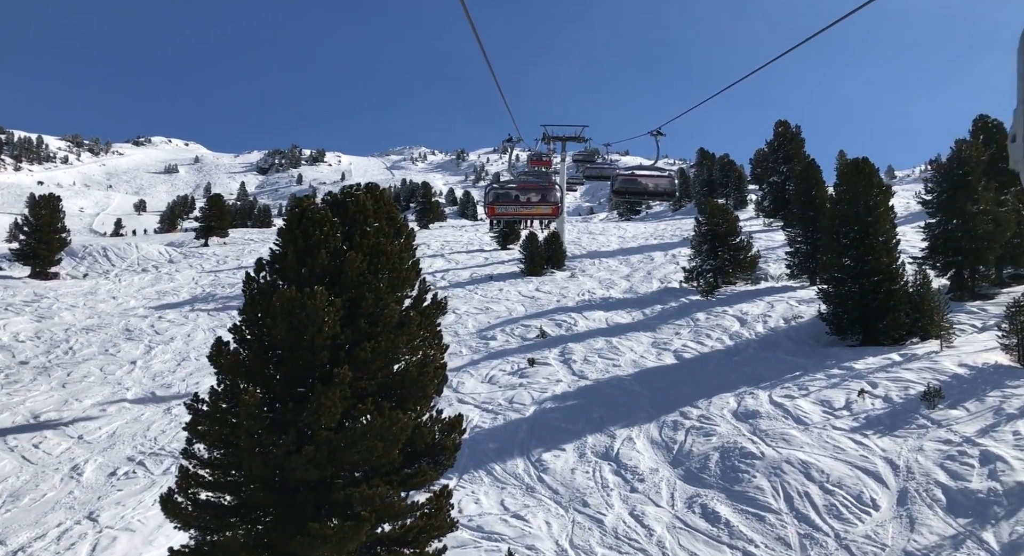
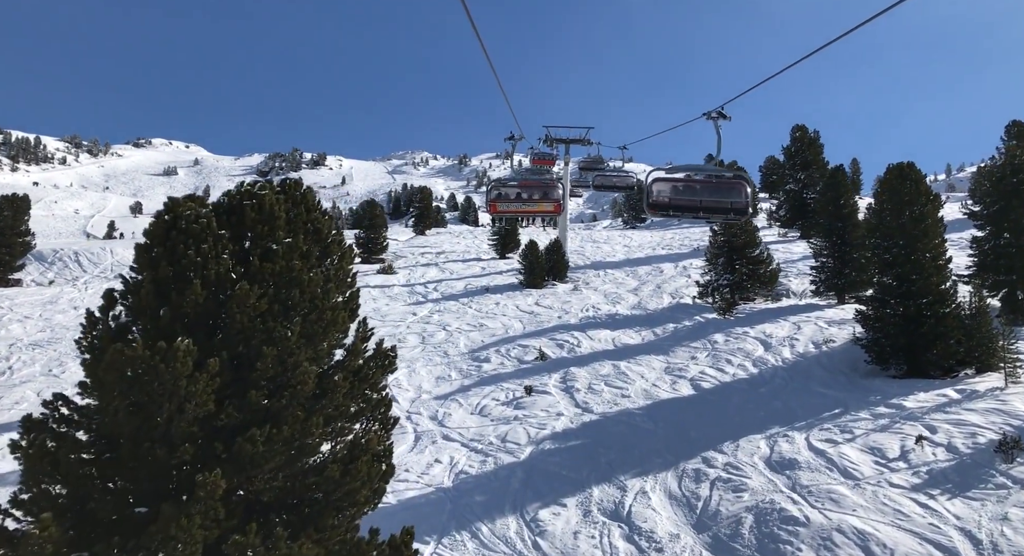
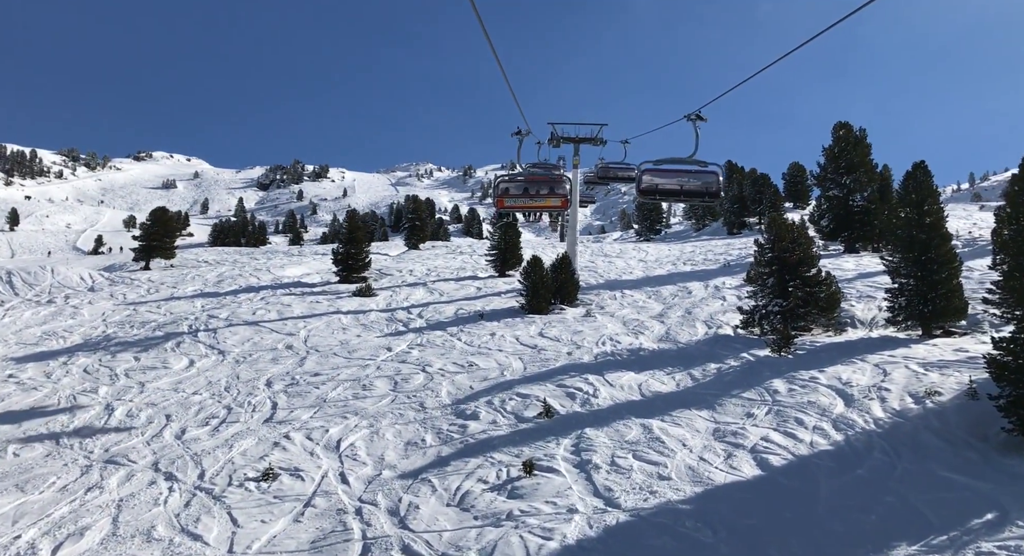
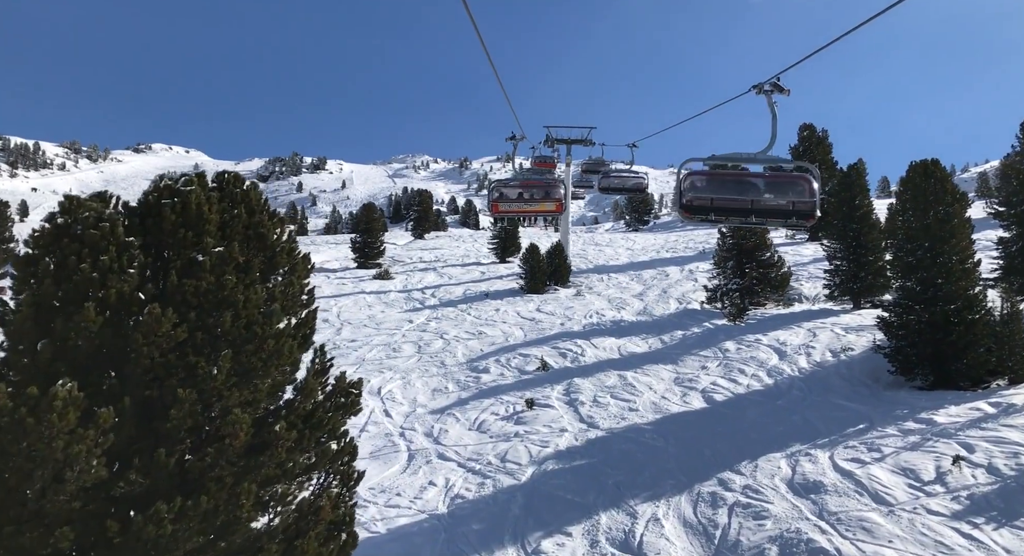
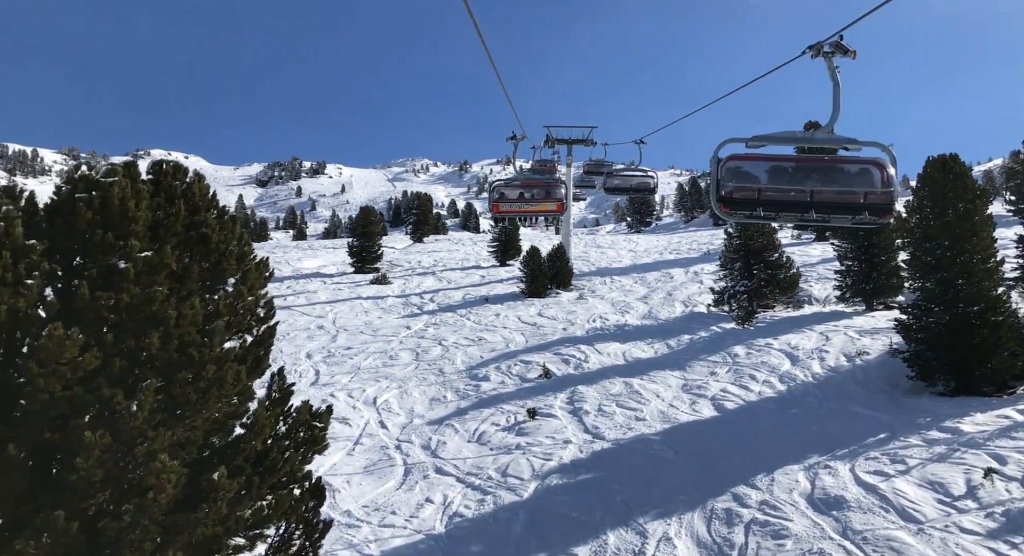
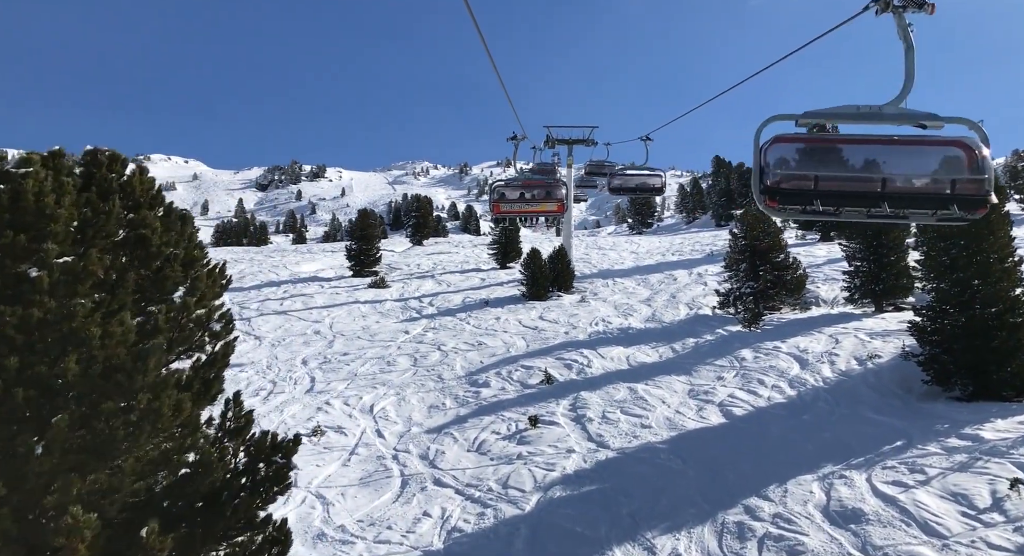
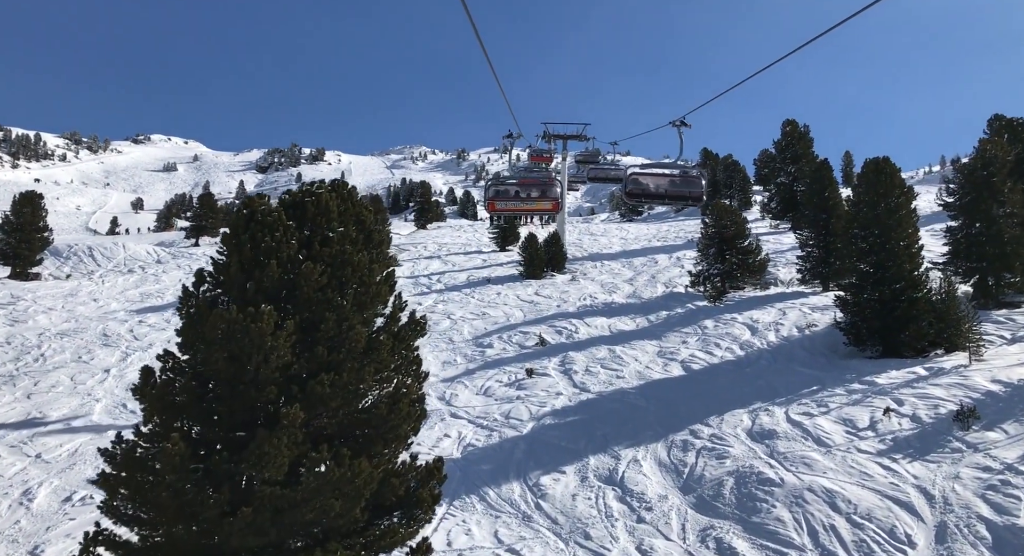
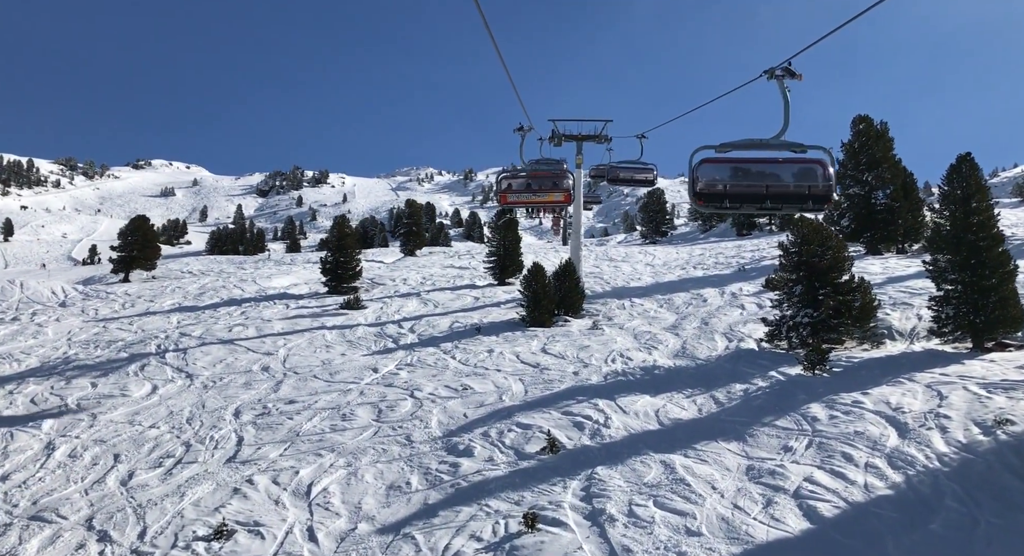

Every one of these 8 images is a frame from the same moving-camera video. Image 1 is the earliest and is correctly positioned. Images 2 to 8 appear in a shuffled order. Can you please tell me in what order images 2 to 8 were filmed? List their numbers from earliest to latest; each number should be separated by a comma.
7, 2, 4, 5, 6, 3, 8
